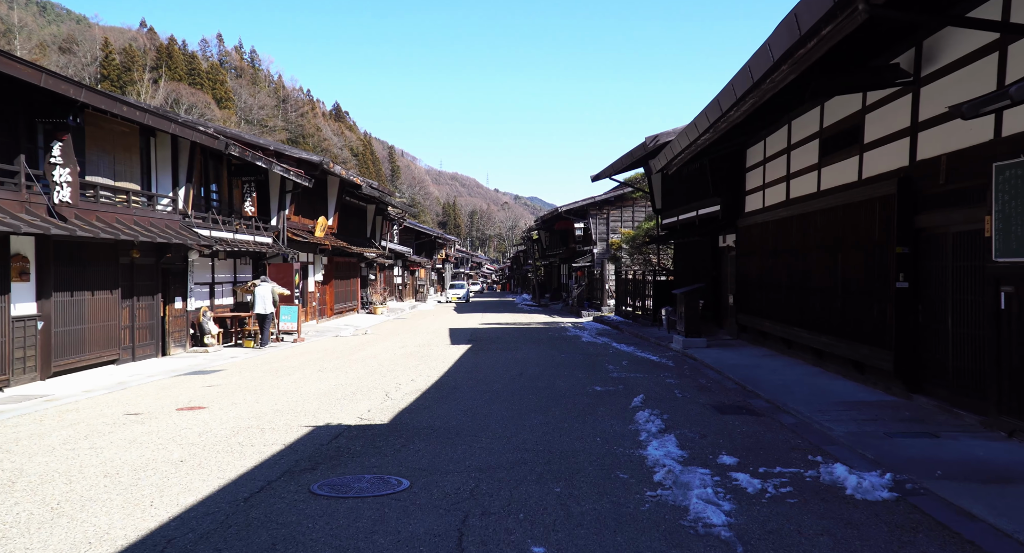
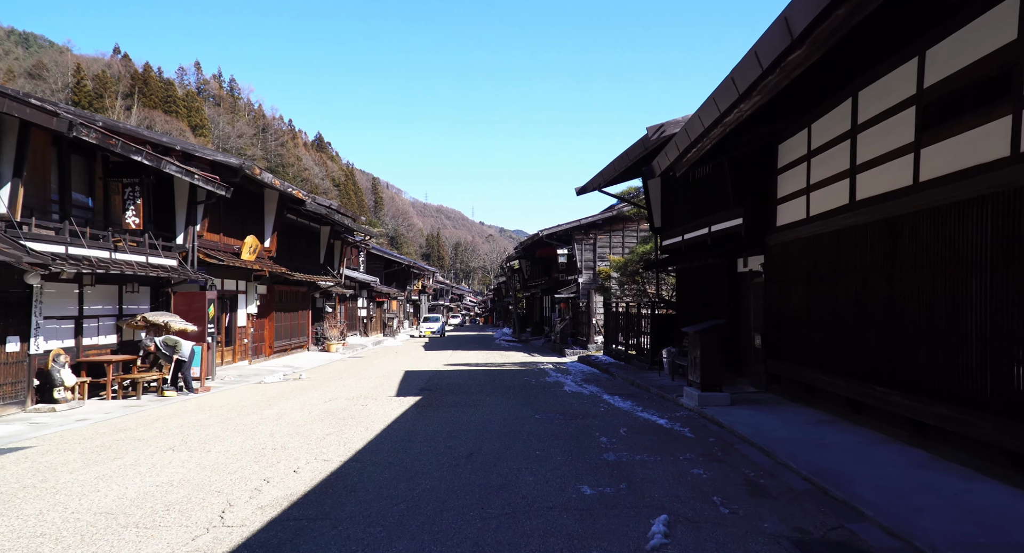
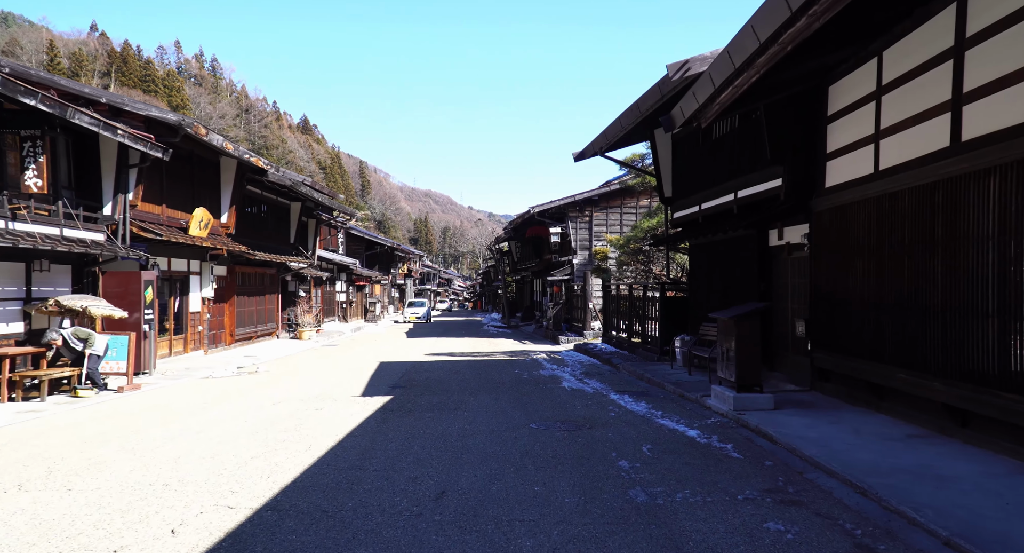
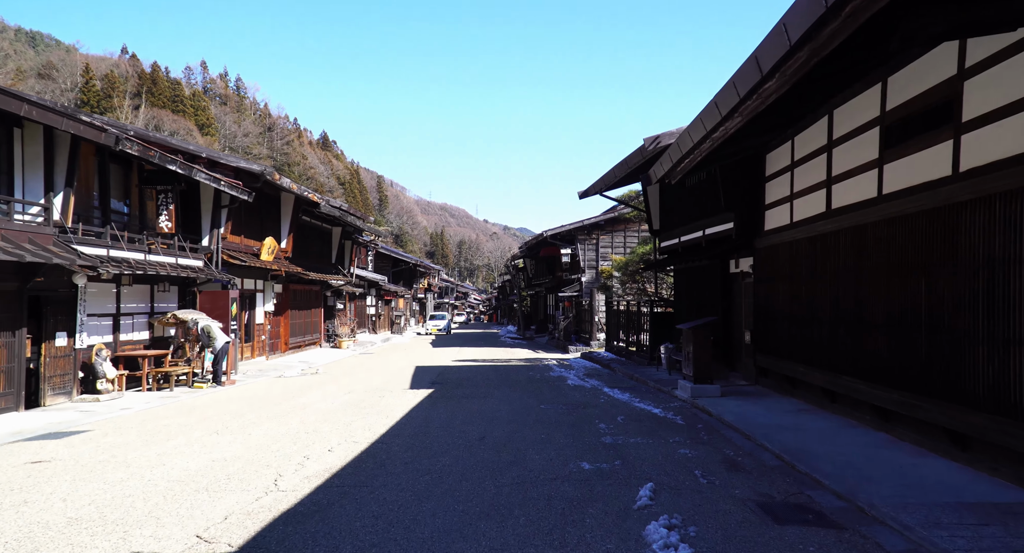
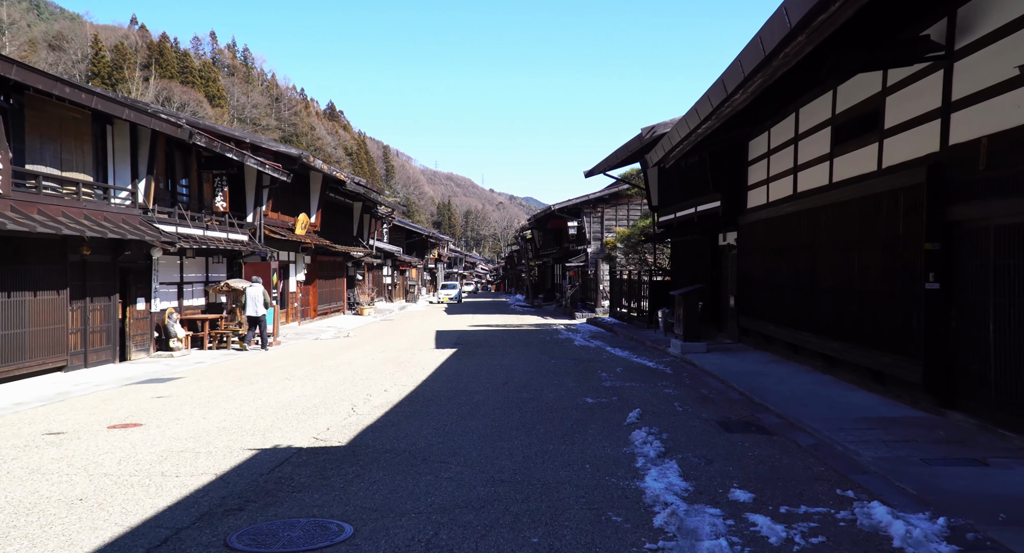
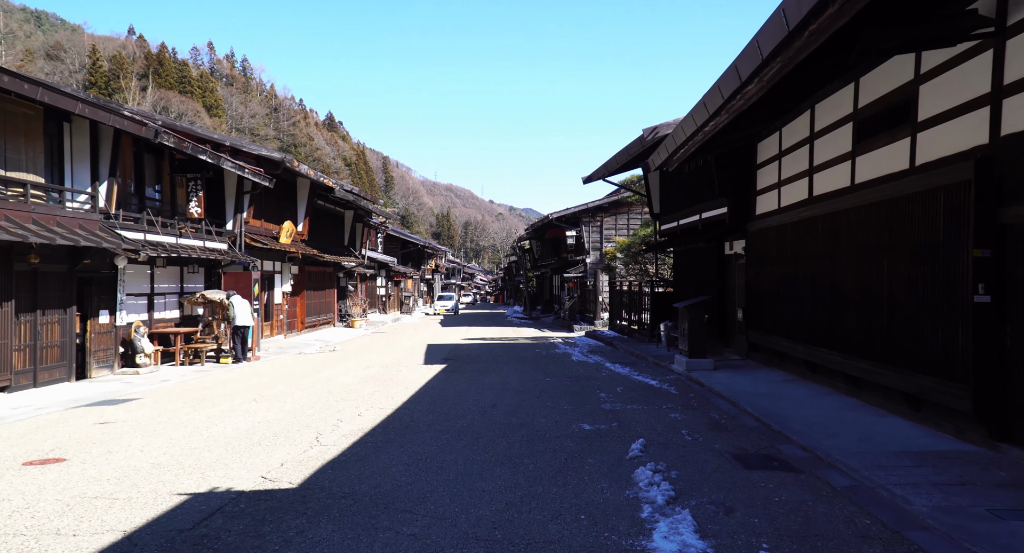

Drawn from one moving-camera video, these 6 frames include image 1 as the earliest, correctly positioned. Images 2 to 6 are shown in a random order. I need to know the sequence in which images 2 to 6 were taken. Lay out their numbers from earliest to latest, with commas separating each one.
5, 6, 4, 2, 3
